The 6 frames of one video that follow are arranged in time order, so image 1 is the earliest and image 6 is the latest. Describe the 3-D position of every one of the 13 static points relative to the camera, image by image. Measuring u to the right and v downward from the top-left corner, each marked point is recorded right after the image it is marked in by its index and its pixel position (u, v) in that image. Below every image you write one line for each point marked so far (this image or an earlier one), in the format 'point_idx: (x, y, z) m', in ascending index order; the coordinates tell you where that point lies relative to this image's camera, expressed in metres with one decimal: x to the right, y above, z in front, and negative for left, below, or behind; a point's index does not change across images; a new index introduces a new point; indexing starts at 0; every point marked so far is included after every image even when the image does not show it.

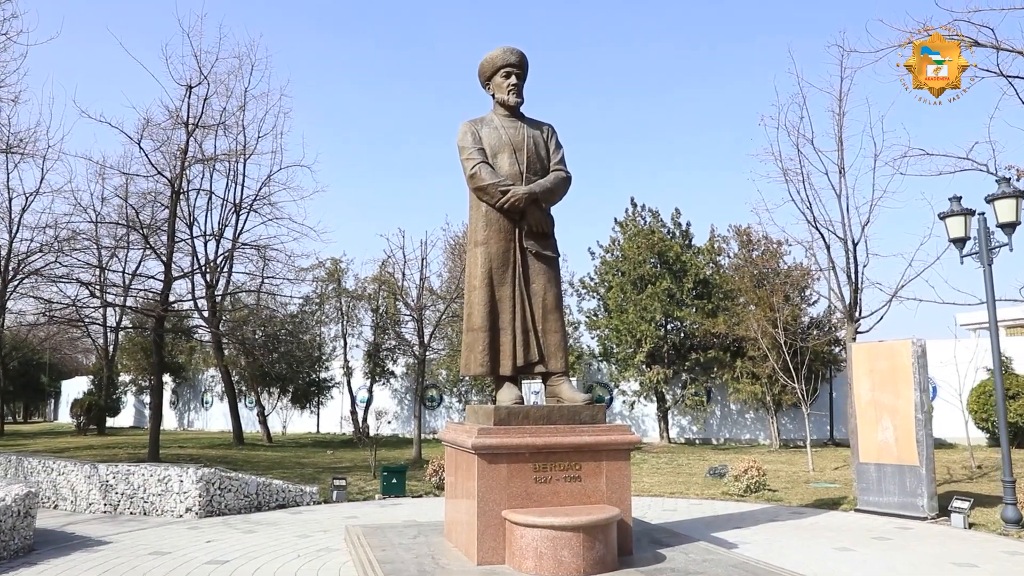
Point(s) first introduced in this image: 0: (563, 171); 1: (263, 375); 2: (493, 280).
0: (+0.4, +0.8, +5.8) m
1: (-5.4, -1.9, +17.6) m
2: (-0.1, +0.1, +5.6) m
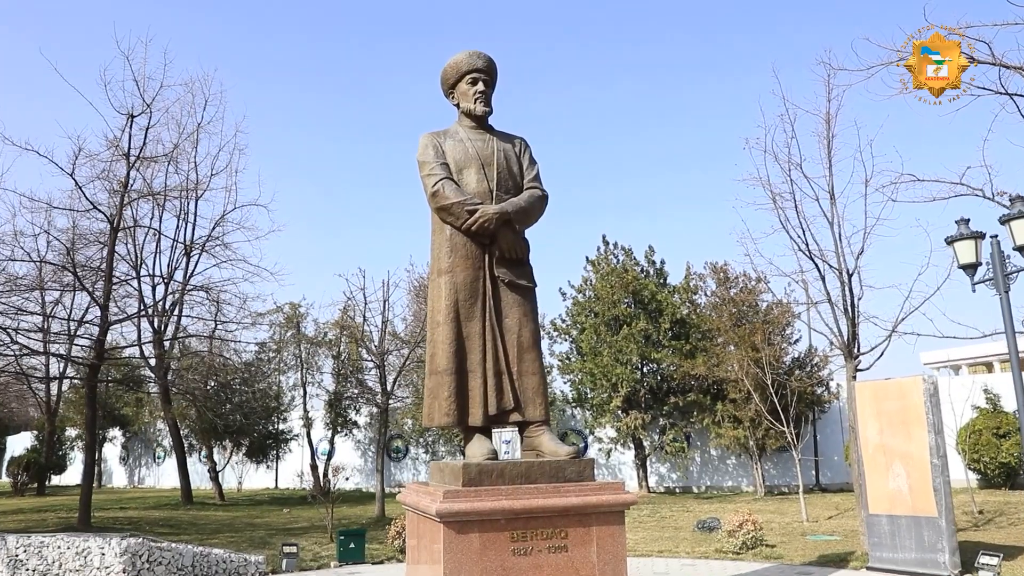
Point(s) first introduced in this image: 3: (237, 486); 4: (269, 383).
0: (+0.2, +0.6, +5.1) m
1: (-6.1, -2.8, +16.5) m
2: (-0.3, -0.2, +4.8) m
3: (-6.8, -4.9, +20.0) m
4: (-5.2, -2.0, +17.1) m
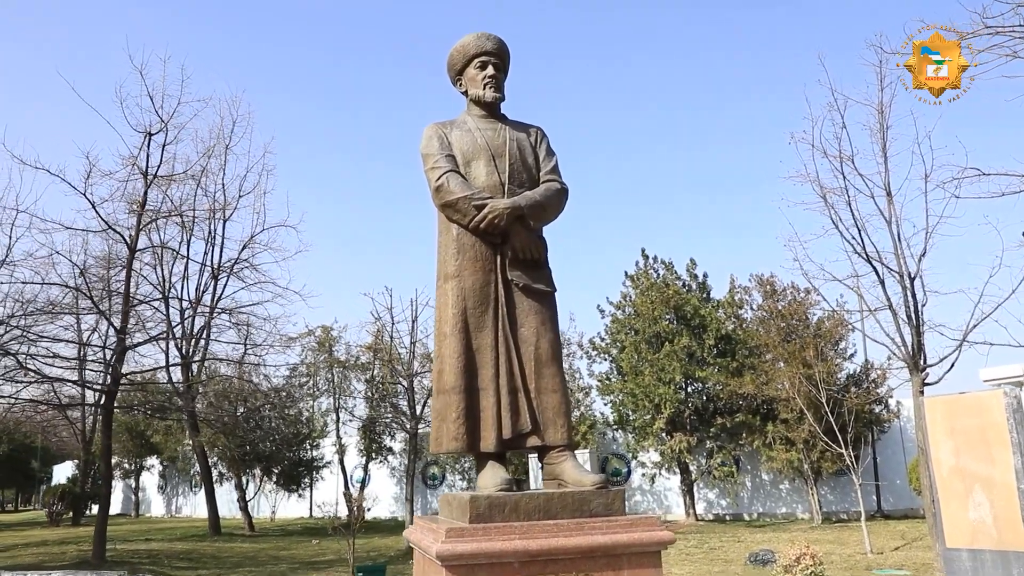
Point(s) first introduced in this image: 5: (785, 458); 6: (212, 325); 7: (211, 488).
0: (+0.2, +0.6, +4.5) m
1: (-5.3, -3.3, +16.1) m
2: (-0.2, -0.2, +4.2) m
3: (-5.8, -5.5, +19.6) m
4: (-4.4, -2.5, +16.7) m
5: (+5.5, -3.4, +16.3) m
6: (-5.4, -0.7, +14.5) m
7: (-5.8, -3.8, +15.5) m
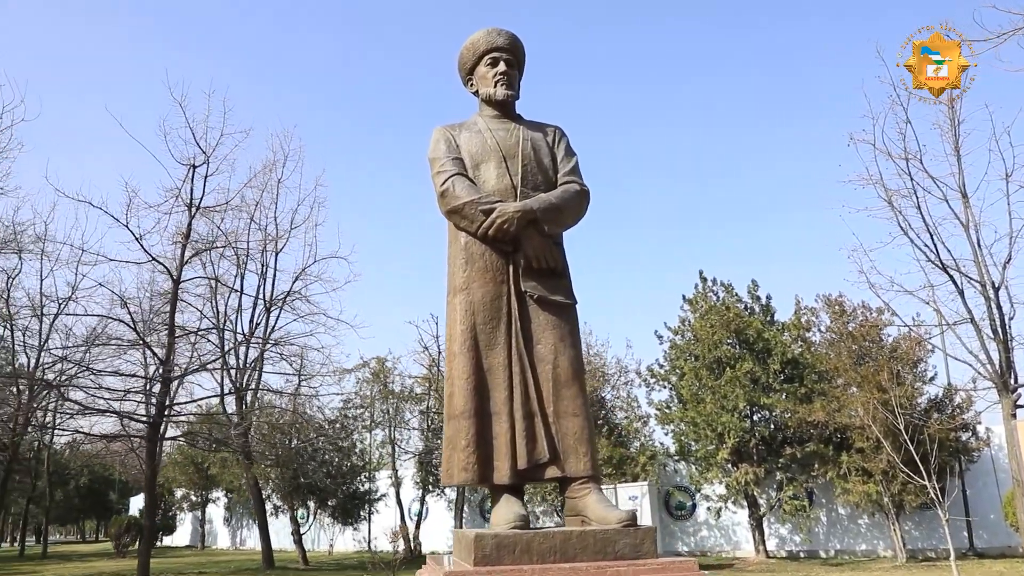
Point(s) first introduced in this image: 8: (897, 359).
0: (+0.3, +0.5, +4.1) m
1: (-4.2, -3.9, +15.9) m
2: (-0.2, -0.3, +3.8) m
3: (-4.4, -6.3, +19.3) m
4: (-3.2, -3.1, +16.5) m
5: (+6.6, -3.8, +15.2) m
6: (-4.4, -1.3, +14.5) m
7: (-4.7, -4.4, +15.3) m
8: (+6.6, -1.2, +13.9) m
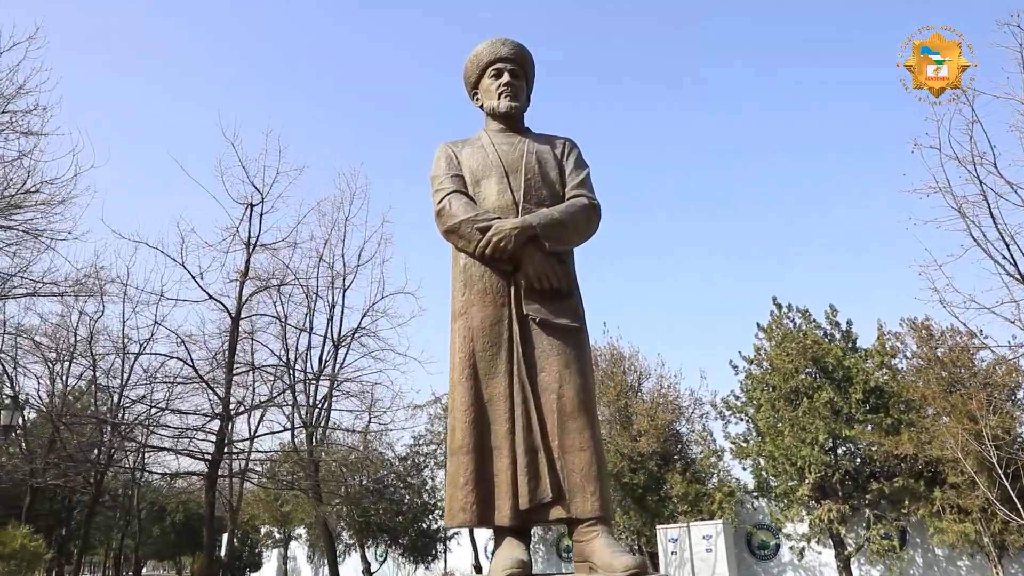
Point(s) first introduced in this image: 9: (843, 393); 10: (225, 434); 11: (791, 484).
0: (+0.3, +0.4, +3.8) m
1: (-2.8, -4.6, +15.8) m
2: (-0.2, -0.4, +3.5) m
3: (-2.6, -7.1, +19.1) m
4: (-1.8, -3.8, +16.4) m
5: (+7.8, -4.2, +14.0) m
6: (-3.2, -1.9, +14.5) m
7: (-3.3, -5.1, +15.3) m
8: (+7.7, -1.6, +12.8) m
9: (+6.6, -2.0, +15.8) m
10: (-3.7, -1.9, +10.4) m
11: (+5.5, -3.8, +15.8) m
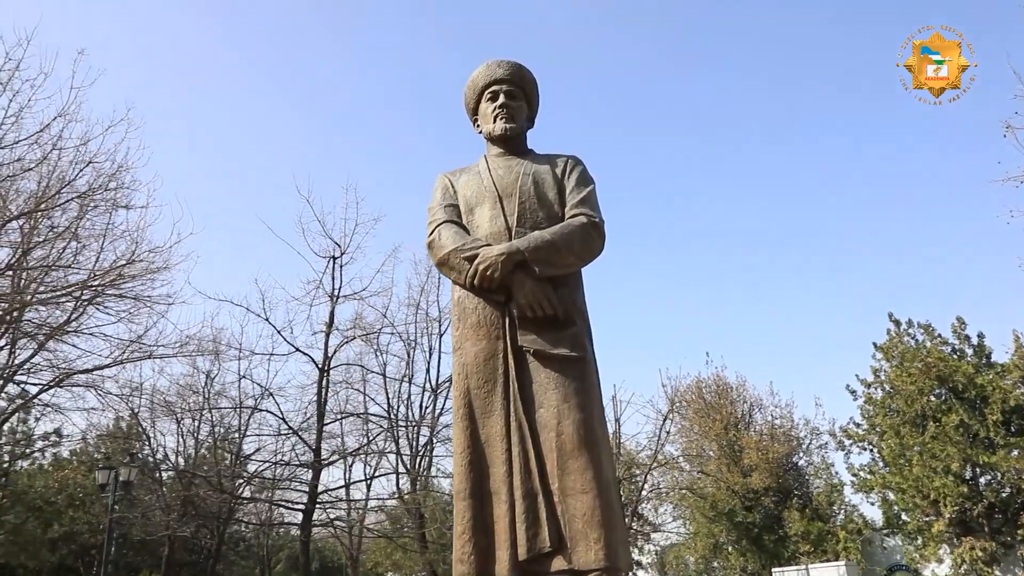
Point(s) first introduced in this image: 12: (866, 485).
0: (+0.3, +0.3, +3.5) m
1: (-0.6, -5.5, +15.6) m
2: (-0.2, -0.5, +3.3) m
3: (+0.3, -8.1, +18.7) m
4: (+0.4, -4.6, +16.0) m
5: (+9.5, -4.2, +12.2) m
6: (-1.4, -2.7, +14.5) m
7: (-1.2, -6.0, +15.1) m
8: (+9.0, -1.5, +11.2) m
9: (+8.4, -2.2, +14.3) m
10: (-2.5, -2.5, +10.5) m
11: (+7.6, -4.1, +14.4) m
12: (+6.9, -3.7, +15.2) m
